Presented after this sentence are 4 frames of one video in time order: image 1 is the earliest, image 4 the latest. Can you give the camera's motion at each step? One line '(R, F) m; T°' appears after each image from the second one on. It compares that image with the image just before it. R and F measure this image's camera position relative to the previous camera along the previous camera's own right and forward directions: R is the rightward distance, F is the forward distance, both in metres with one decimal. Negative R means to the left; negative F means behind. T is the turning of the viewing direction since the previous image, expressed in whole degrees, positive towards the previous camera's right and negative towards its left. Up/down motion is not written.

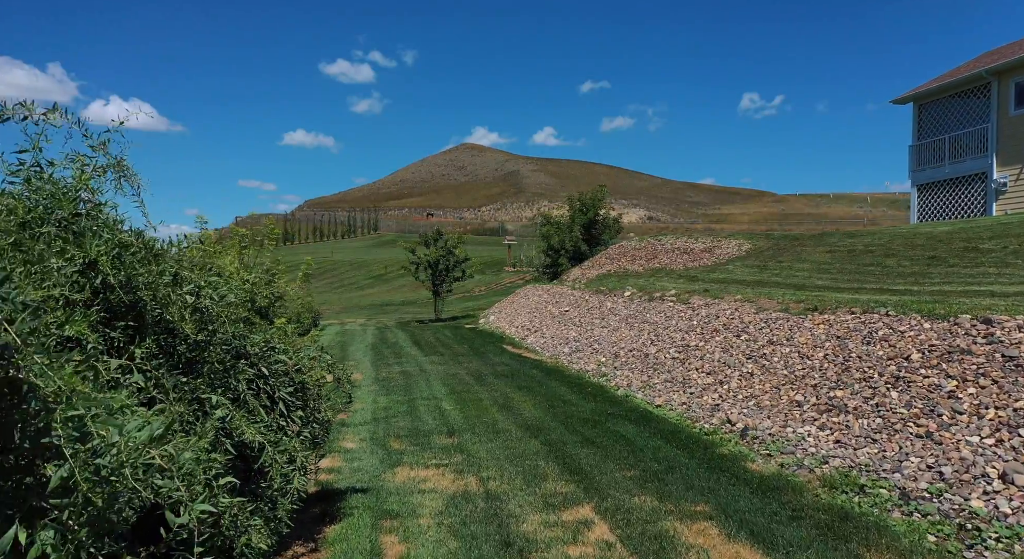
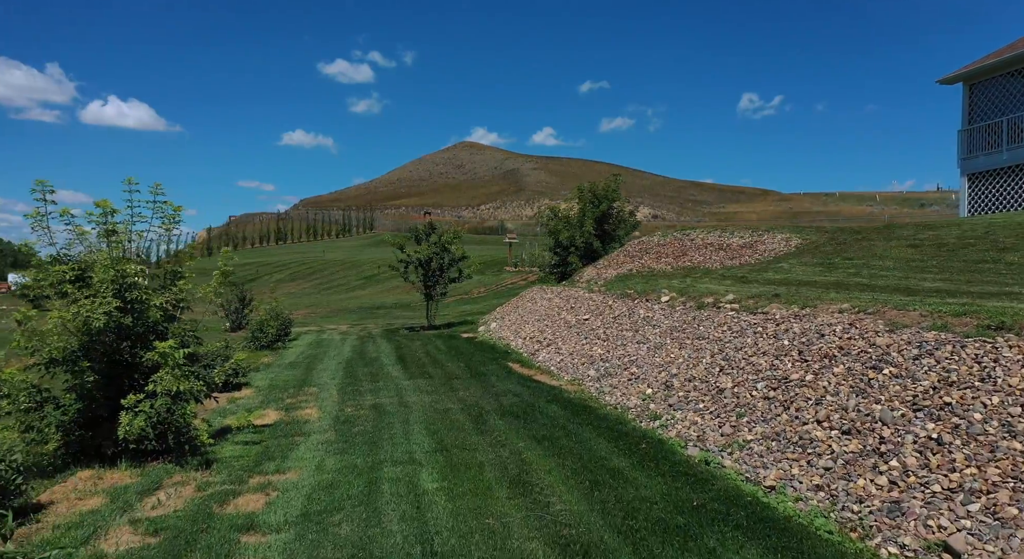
(-0.2, +3.7) m; 0°
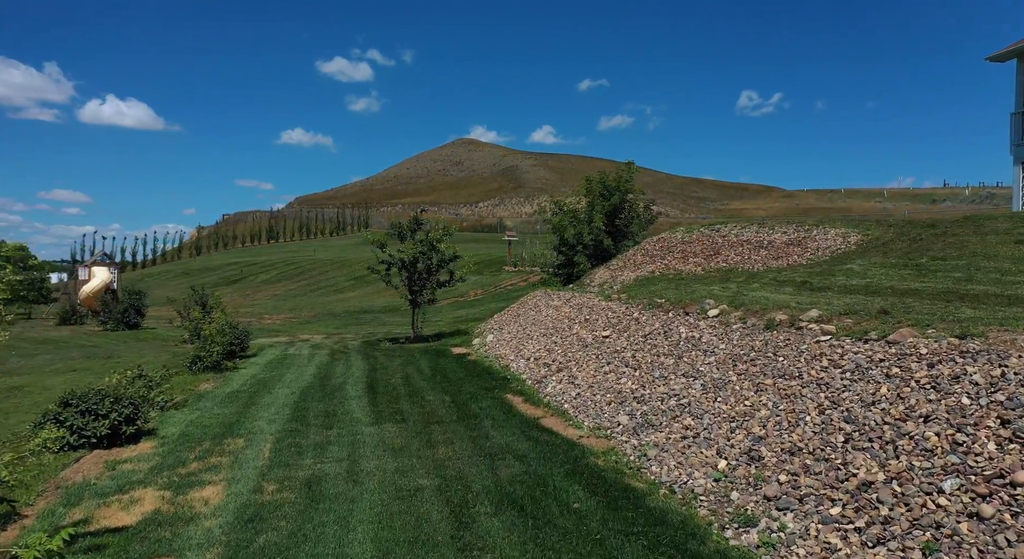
(0.0, +3.4) m; 0°
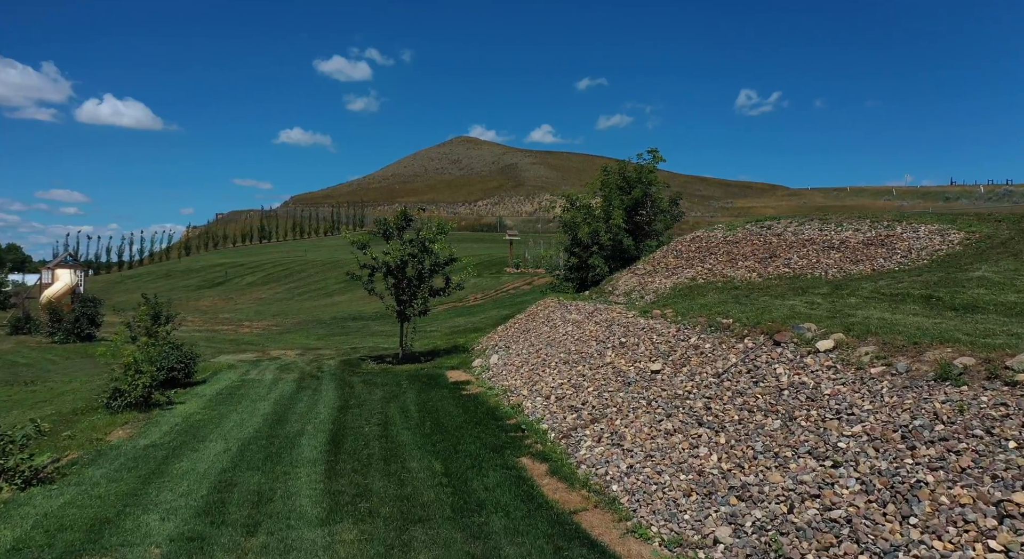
(-0.2, +3.5) m; 0°
